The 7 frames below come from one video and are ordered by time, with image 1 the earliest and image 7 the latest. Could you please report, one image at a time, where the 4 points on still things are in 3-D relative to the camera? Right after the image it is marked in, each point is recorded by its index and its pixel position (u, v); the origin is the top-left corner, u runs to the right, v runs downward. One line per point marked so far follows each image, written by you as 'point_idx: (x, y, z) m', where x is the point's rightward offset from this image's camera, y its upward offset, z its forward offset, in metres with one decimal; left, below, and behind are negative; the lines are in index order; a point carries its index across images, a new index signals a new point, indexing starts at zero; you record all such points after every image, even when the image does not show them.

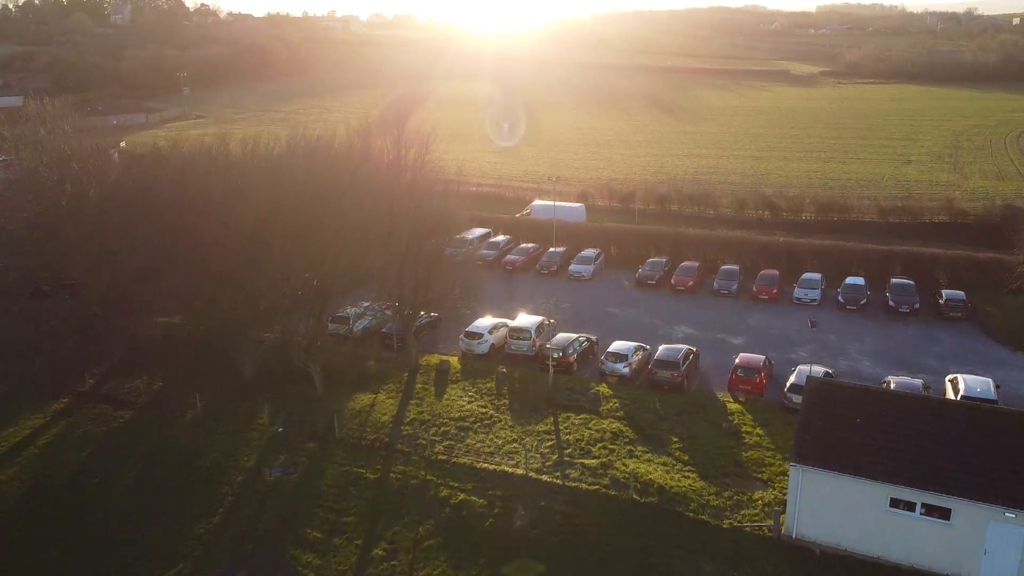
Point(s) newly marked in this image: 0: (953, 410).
0: (+9.0, -2.5, +16.6) m
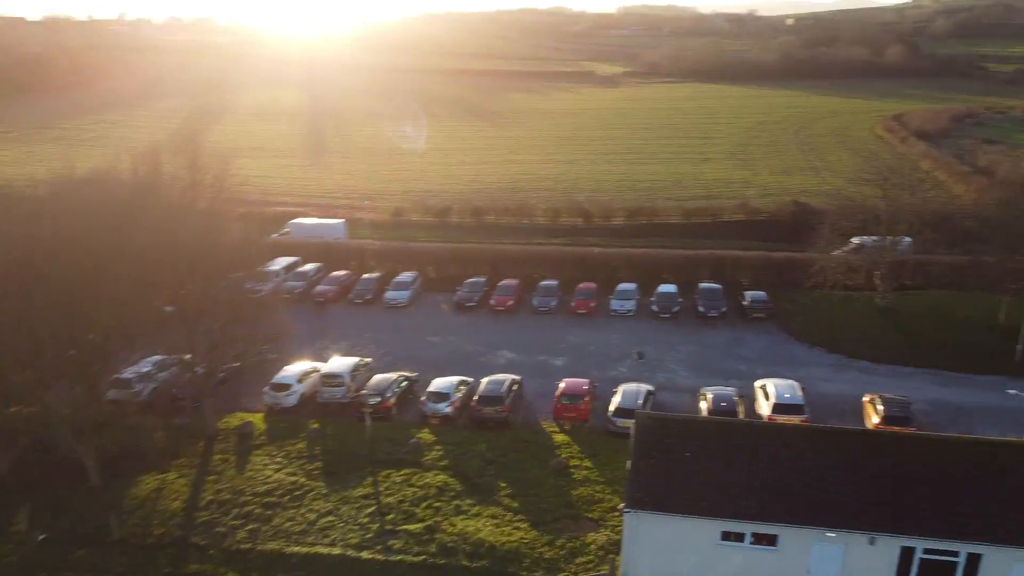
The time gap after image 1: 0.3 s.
0: (+5.3, -3.0, +16.5) m
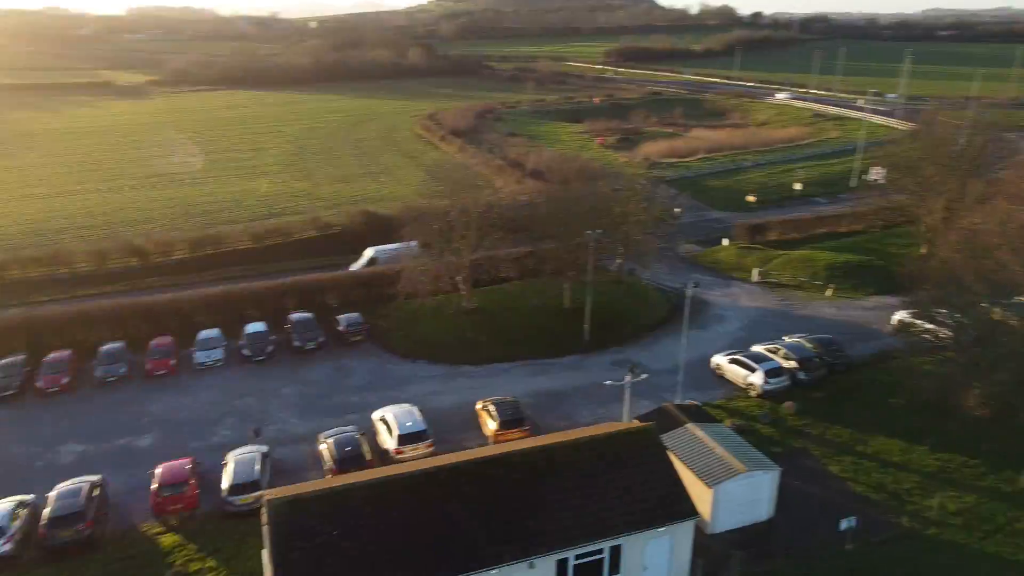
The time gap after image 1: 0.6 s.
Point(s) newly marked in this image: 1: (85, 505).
0: (-1.9, -3.8, +15.6) m
1: (-9.9, -5.0, +18.9) m
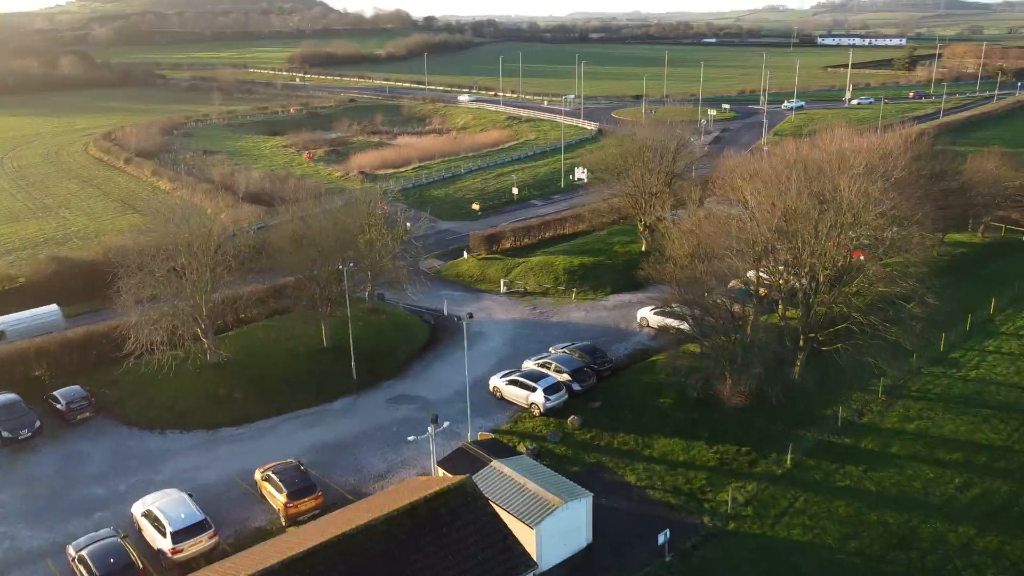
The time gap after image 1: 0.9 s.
0: (-4.5, -5.2, +13.2) m
1: (-13.0, -7.4, +13.5) m
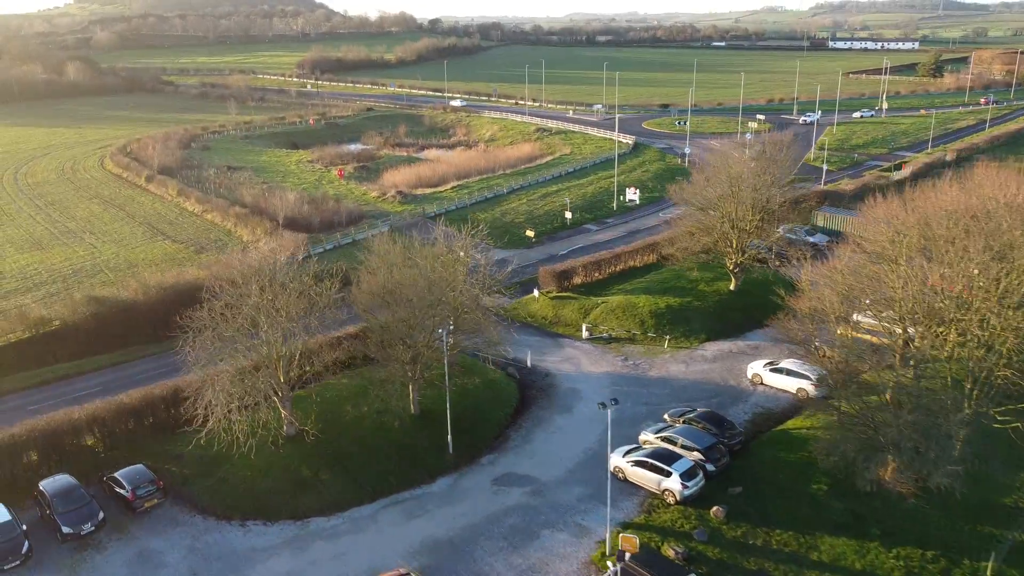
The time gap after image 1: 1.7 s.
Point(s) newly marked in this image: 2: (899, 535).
0: (-1.0, -7.0, +10.1) m
1: (-9.5, -9.3, +10.3) m
2: (+9.3, -5.9, +19.6) m
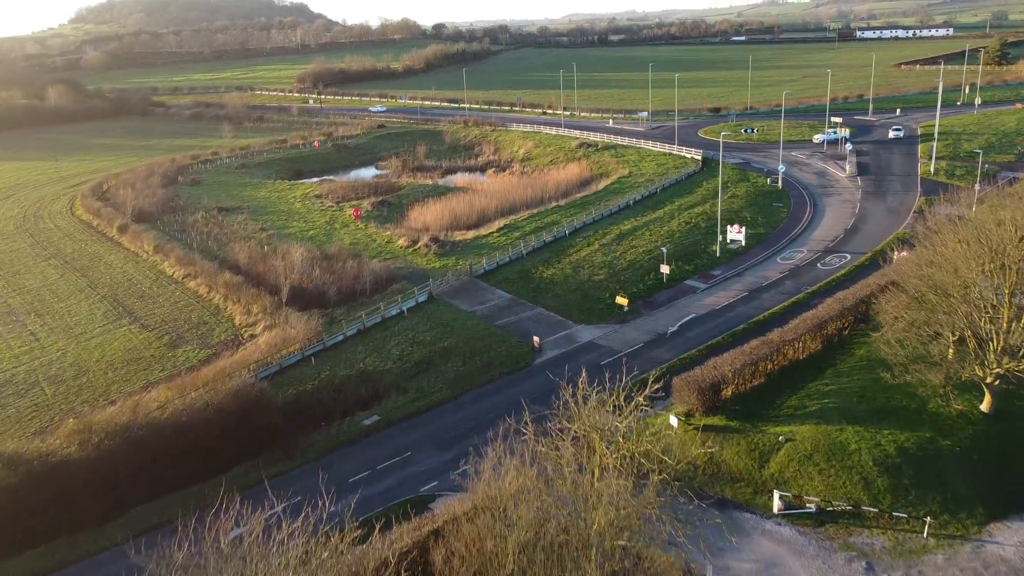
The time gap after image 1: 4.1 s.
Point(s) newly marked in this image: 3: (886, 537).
0: (+2.7, -10.8, -2.6) m
1: (-5.7, -13.3, -2.3) m
2: (+13.1, -9.3, +6.8) m
3: (+8.9, -5.9, +19.5) m
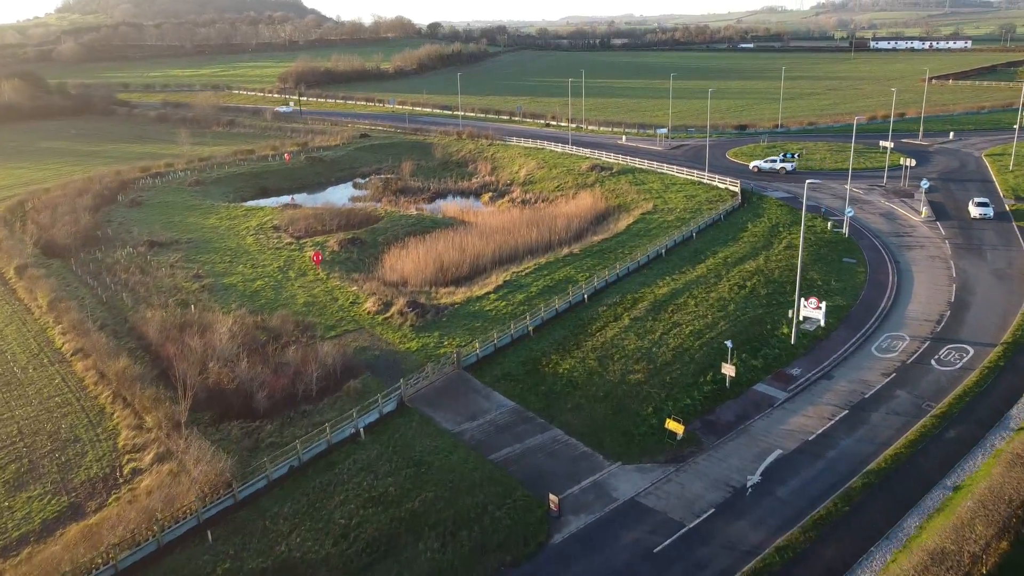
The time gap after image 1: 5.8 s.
0: (+3.0, -14.3, -13.5) m
1: (-5.4, -16.7, -13.3) m
2: (+13.4, -13.1, -4.0) m
3: (+9.1, -9.6, +8.6) m
